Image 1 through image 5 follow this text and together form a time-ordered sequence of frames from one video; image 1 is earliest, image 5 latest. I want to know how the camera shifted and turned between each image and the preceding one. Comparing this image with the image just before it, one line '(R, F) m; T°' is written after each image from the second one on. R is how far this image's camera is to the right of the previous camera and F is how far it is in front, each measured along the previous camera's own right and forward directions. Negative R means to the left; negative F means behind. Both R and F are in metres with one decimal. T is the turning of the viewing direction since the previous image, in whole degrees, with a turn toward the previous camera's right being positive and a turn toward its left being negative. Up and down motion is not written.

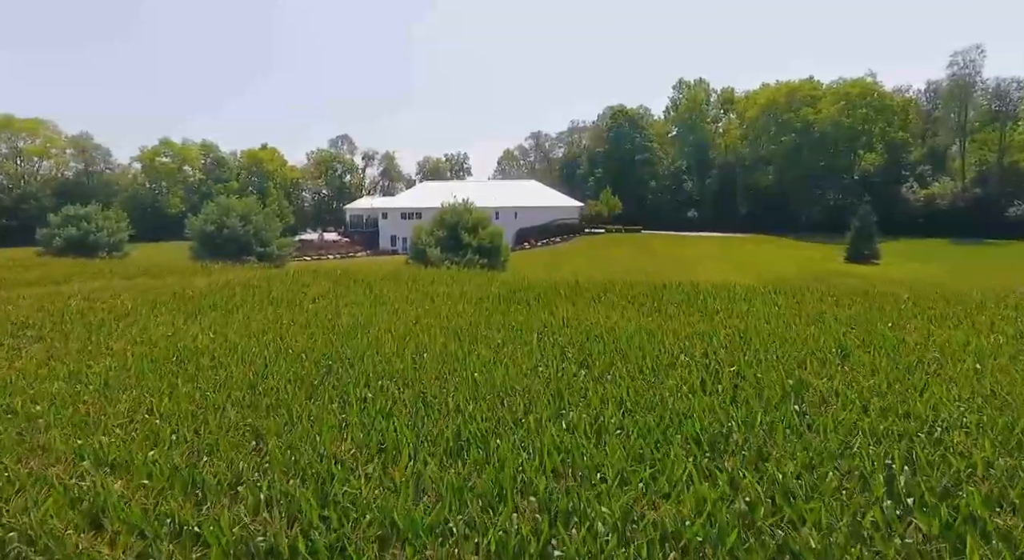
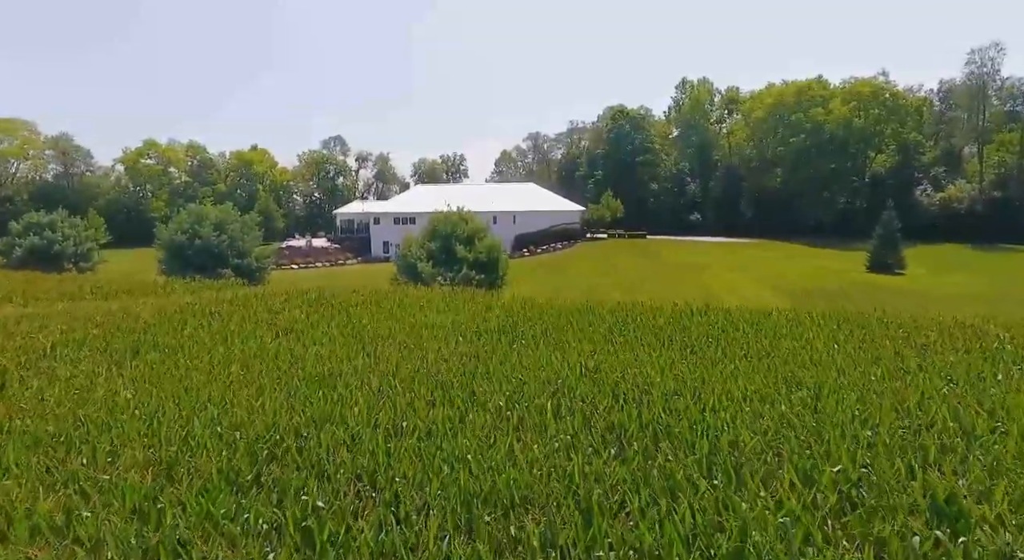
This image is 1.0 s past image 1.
(-0.1, +3.0) m; 0°
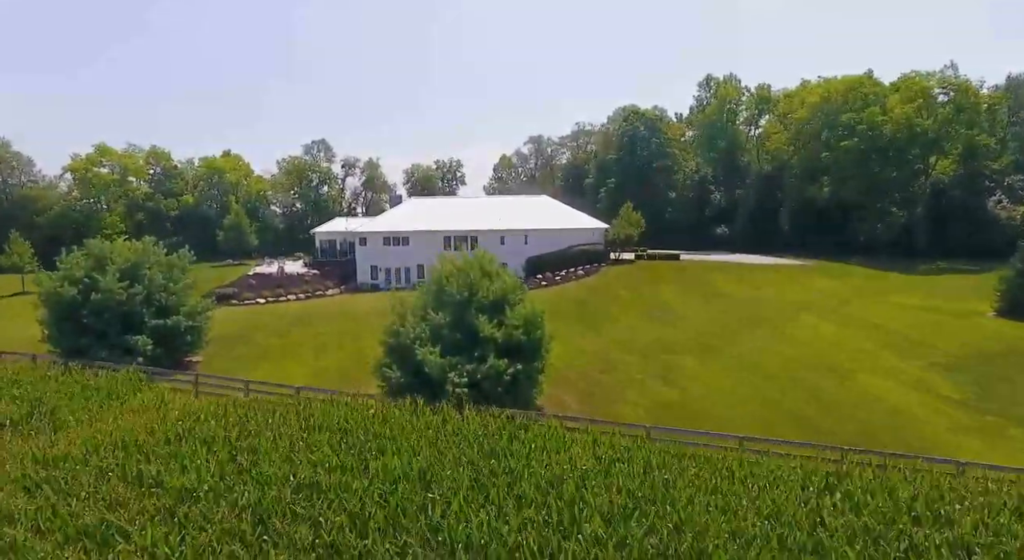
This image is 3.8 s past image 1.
(-1.7, +9.9) m; +1°
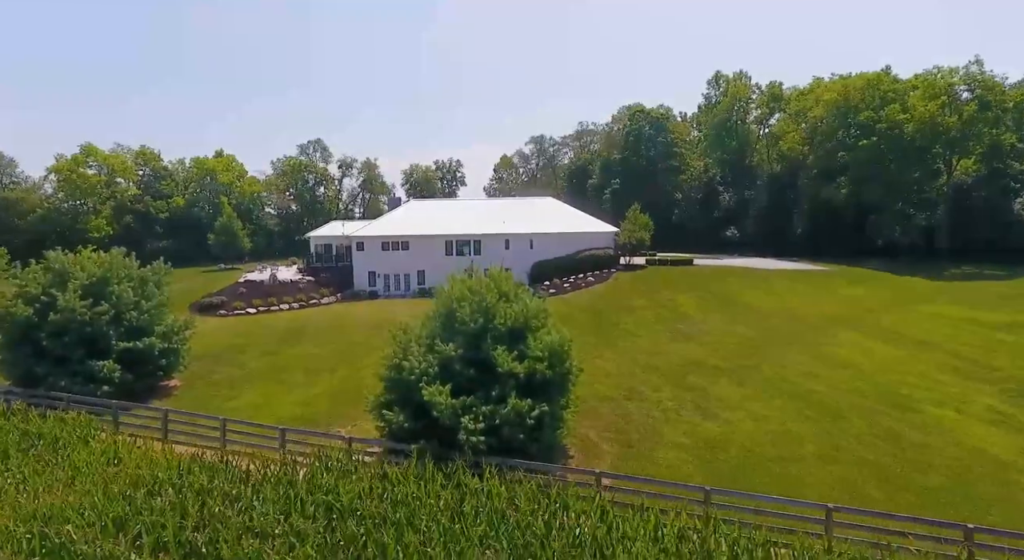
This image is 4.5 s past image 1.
(-0.6, +2.7) m; 0°
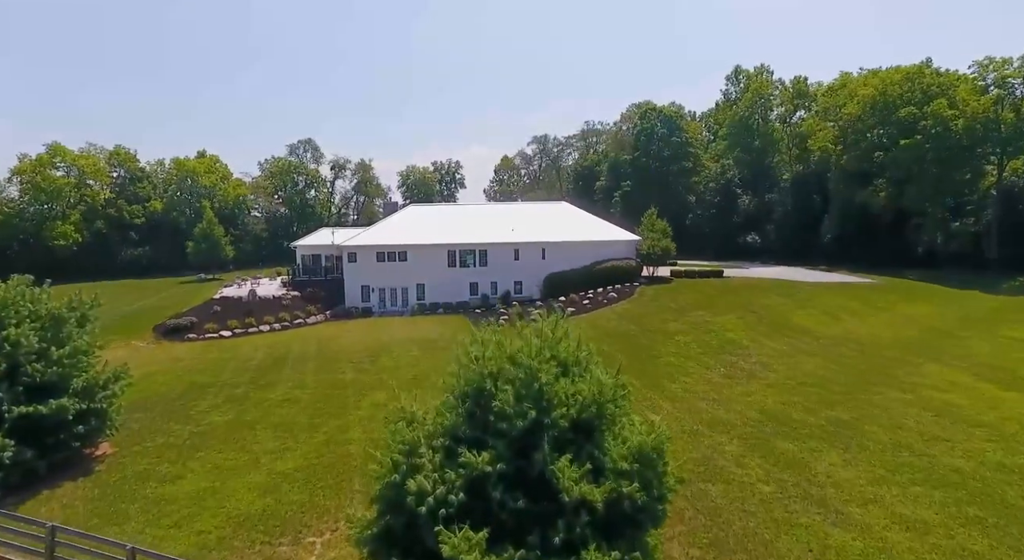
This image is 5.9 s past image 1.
(-1.1, +5.6) m; 0°
